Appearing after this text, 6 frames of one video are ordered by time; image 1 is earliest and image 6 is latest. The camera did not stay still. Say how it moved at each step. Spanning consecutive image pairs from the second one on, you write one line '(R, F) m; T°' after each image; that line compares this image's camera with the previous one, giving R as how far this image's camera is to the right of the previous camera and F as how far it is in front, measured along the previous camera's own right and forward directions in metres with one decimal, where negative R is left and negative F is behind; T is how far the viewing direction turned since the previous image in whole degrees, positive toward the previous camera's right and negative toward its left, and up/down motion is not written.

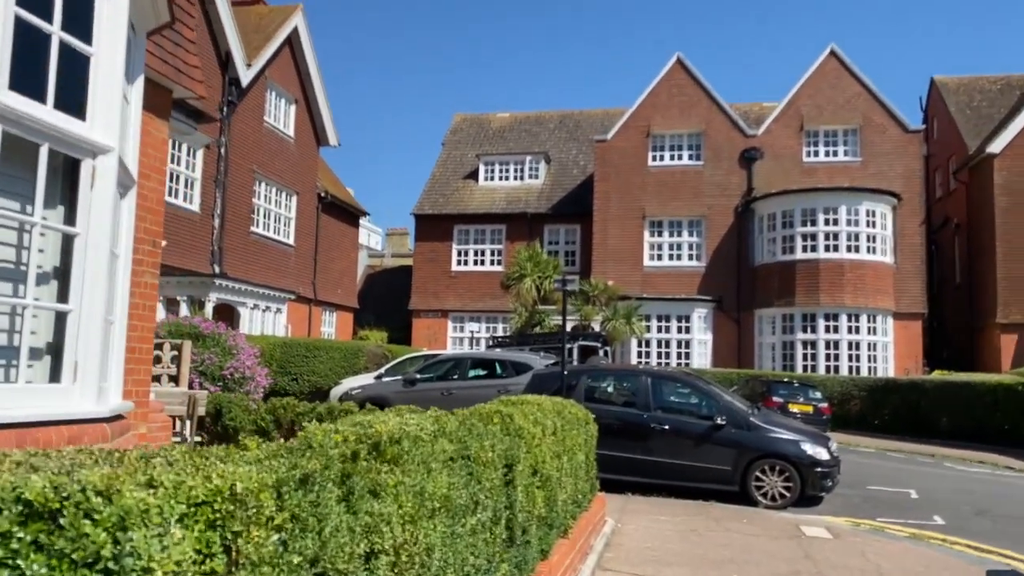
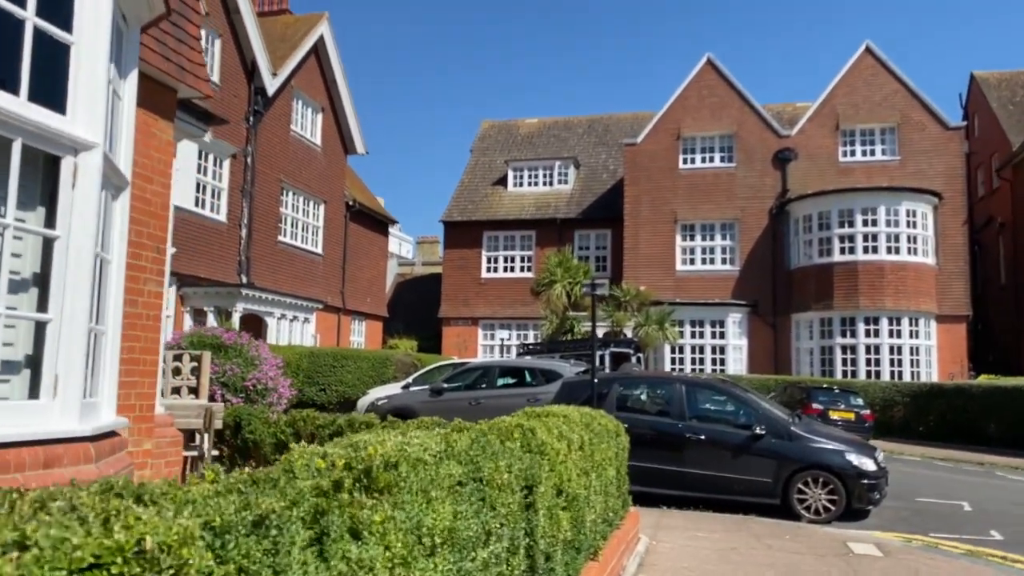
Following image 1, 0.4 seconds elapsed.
(+0.1, +0.4) m; -2°
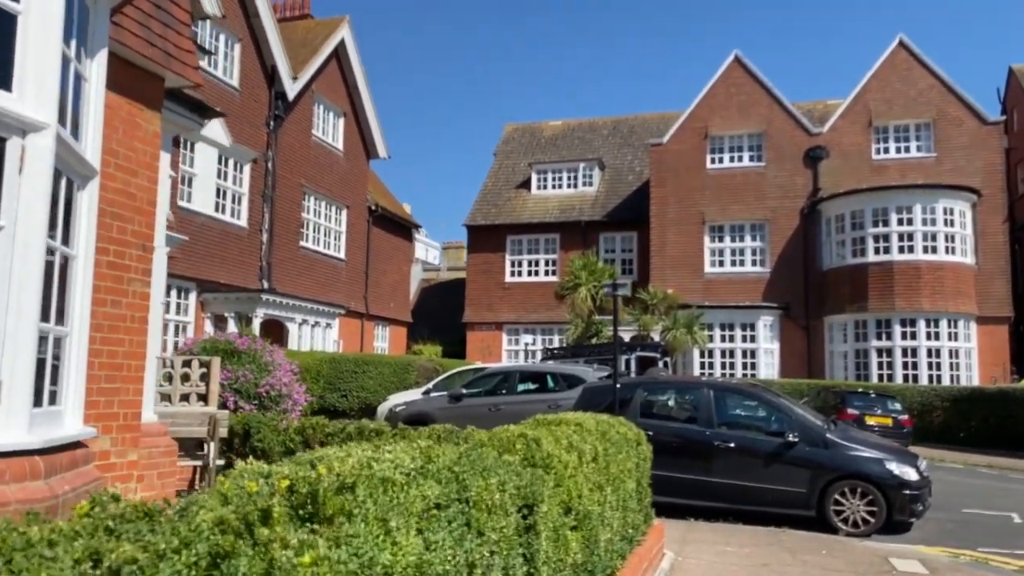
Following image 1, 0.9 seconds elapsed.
(+0.1, +0.4) m; -2°
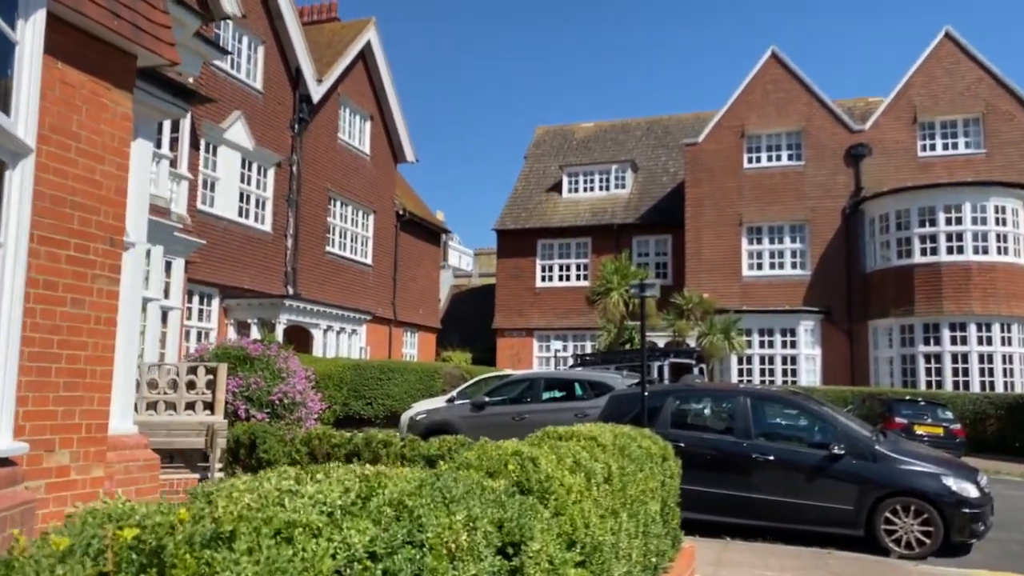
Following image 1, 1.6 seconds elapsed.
(+0.2, +0.6) m; -2°
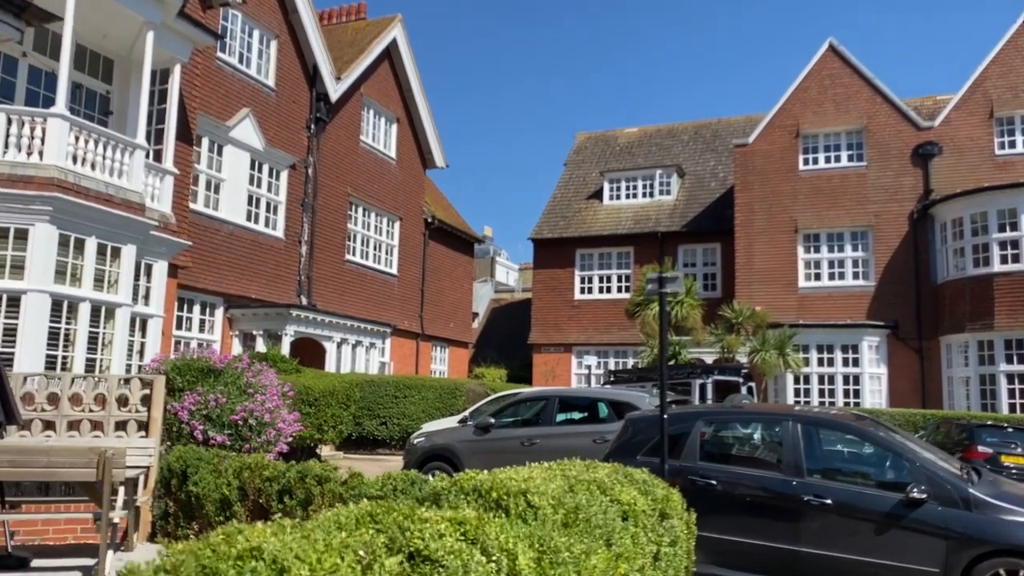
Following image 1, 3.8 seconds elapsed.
(+0.6, +1.8) m; -4°
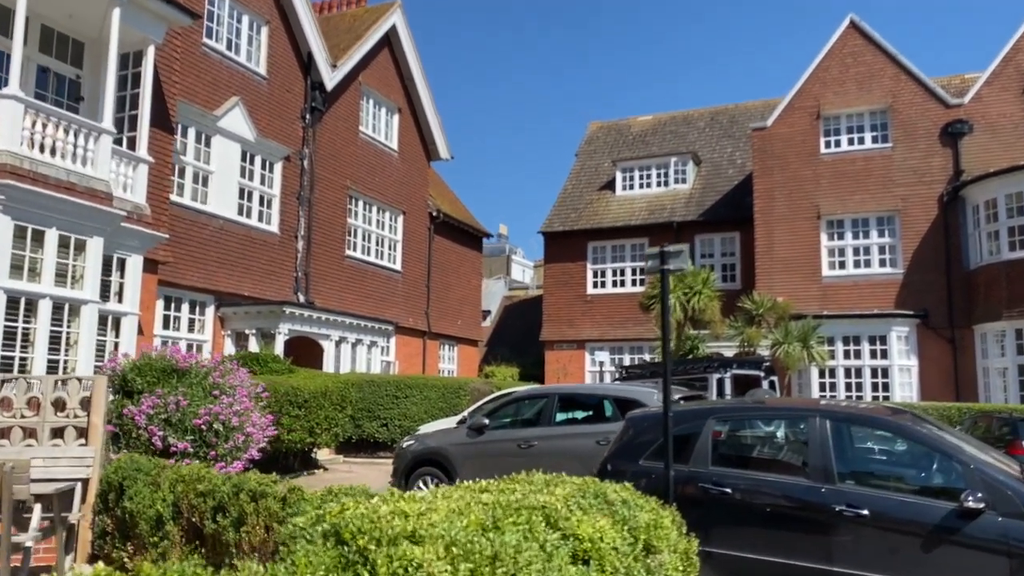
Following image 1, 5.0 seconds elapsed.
(+0.3, +1.0) m; -1°
